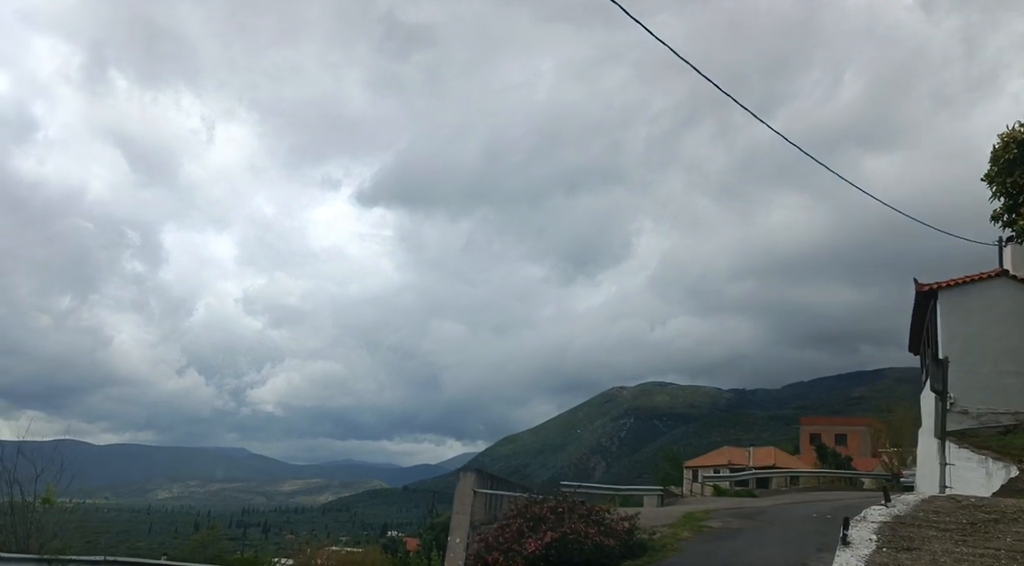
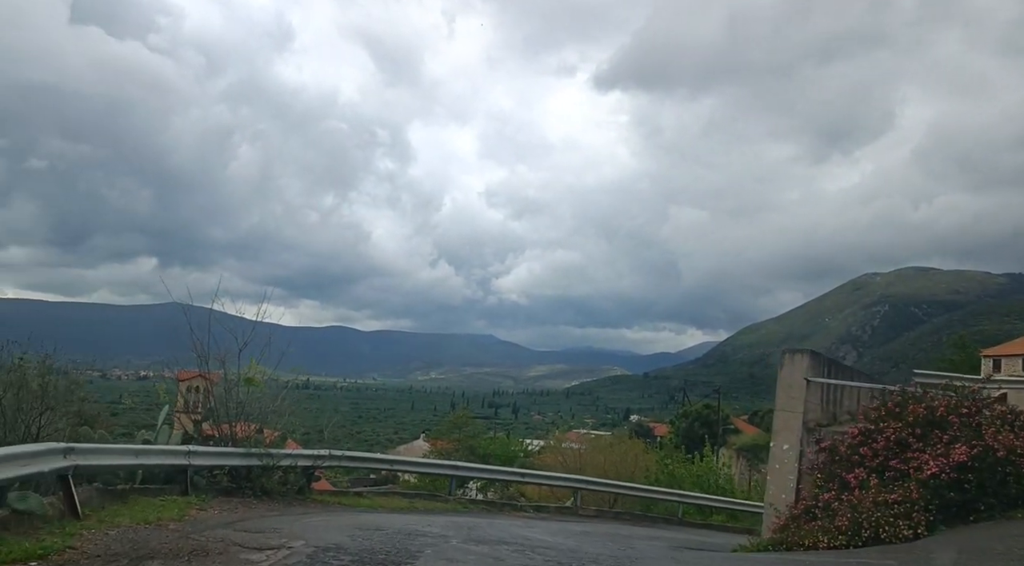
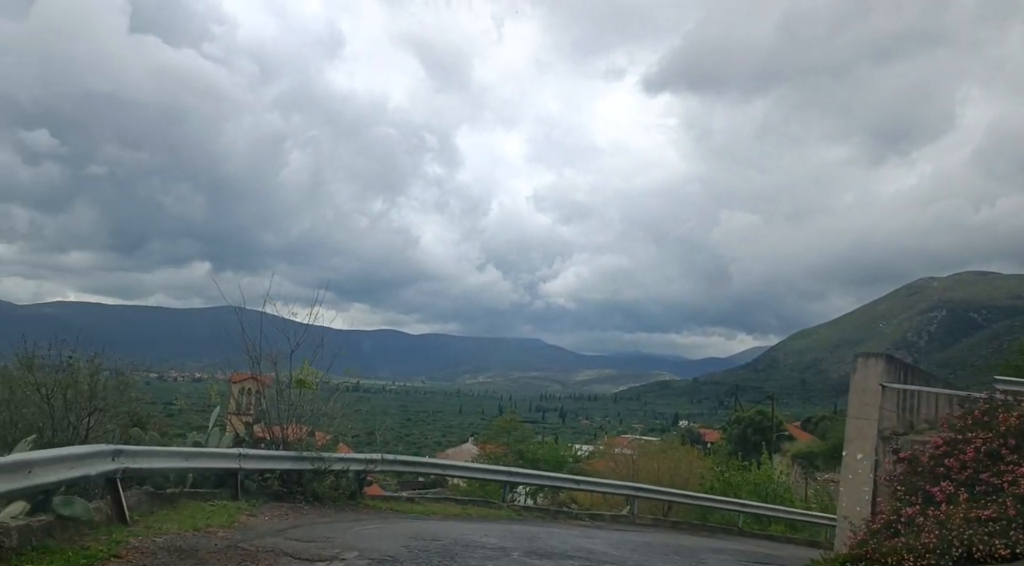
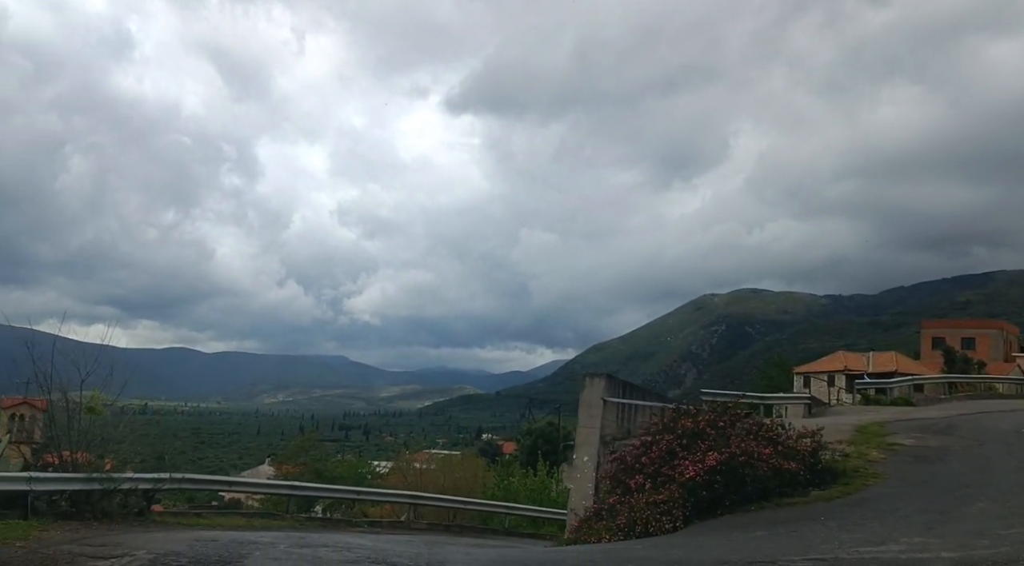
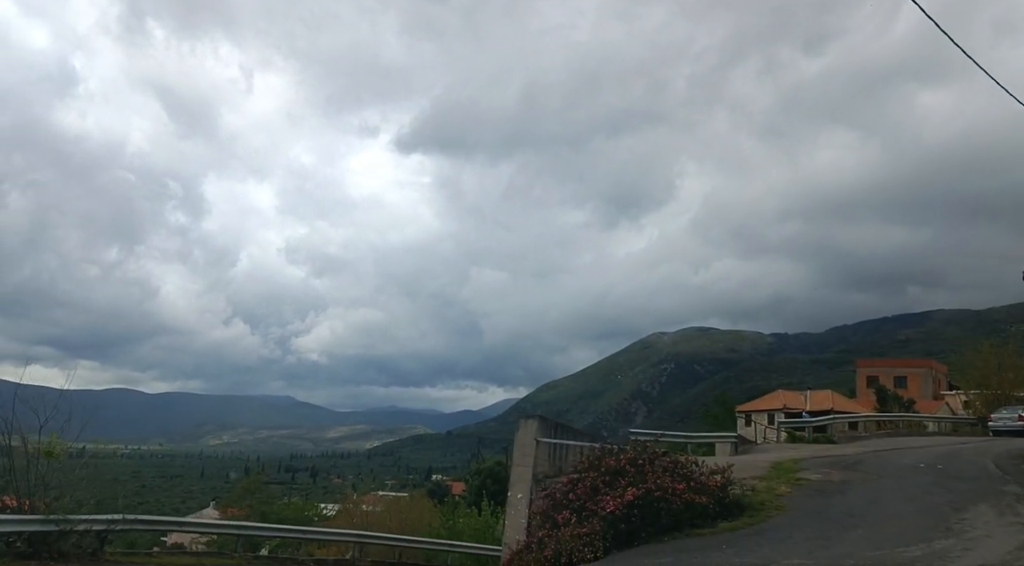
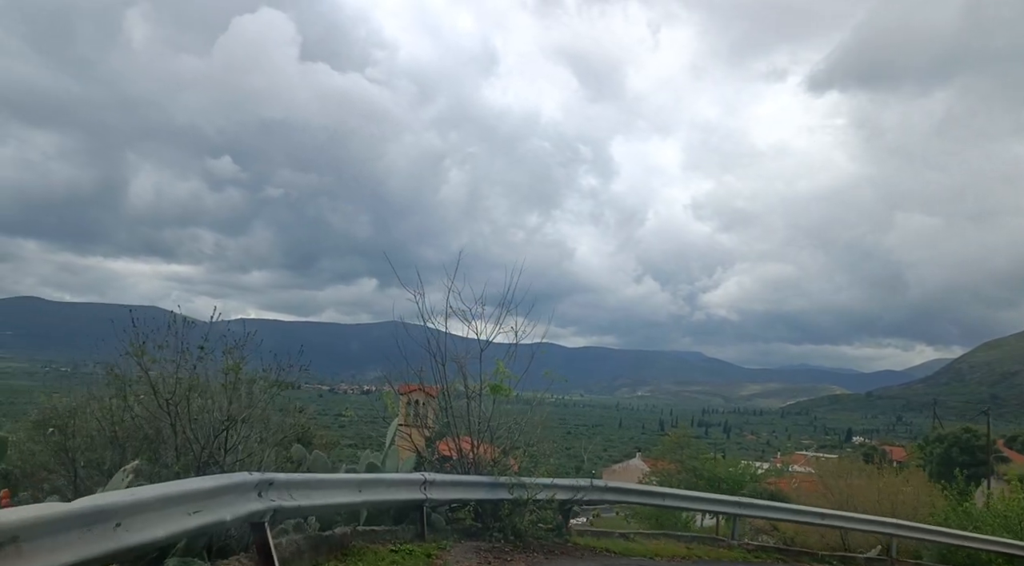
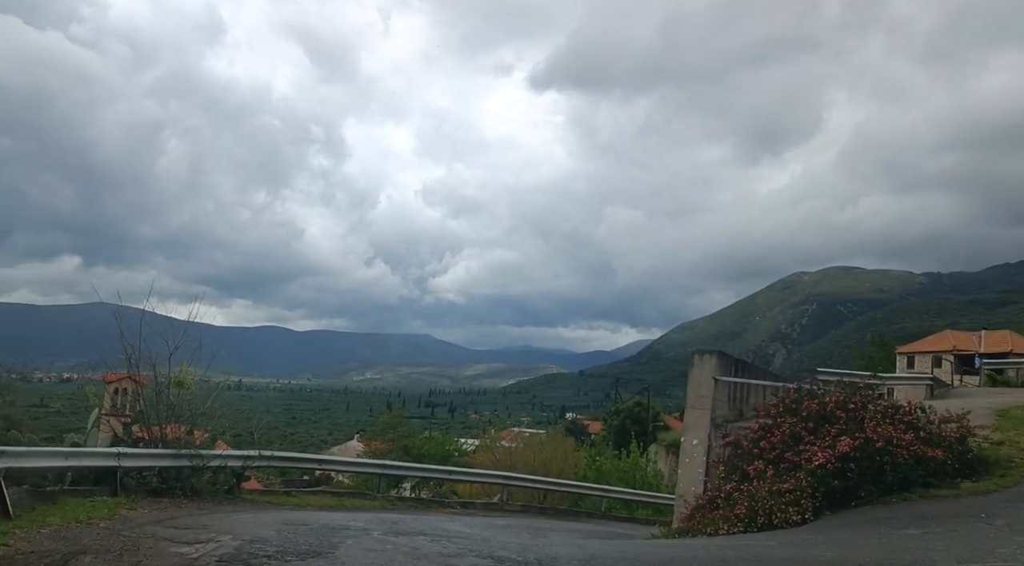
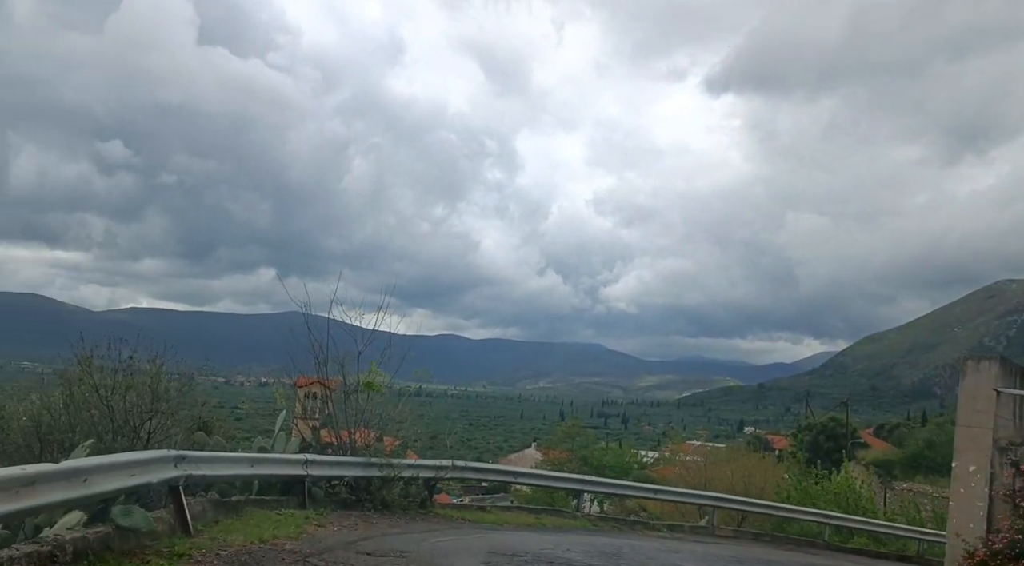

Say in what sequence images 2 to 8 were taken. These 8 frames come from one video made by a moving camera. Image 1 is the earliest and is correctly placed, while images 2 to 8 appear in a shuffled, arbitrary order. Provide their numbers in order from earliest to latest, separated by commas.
5, 4, 7, 2, 3, 8, 6
